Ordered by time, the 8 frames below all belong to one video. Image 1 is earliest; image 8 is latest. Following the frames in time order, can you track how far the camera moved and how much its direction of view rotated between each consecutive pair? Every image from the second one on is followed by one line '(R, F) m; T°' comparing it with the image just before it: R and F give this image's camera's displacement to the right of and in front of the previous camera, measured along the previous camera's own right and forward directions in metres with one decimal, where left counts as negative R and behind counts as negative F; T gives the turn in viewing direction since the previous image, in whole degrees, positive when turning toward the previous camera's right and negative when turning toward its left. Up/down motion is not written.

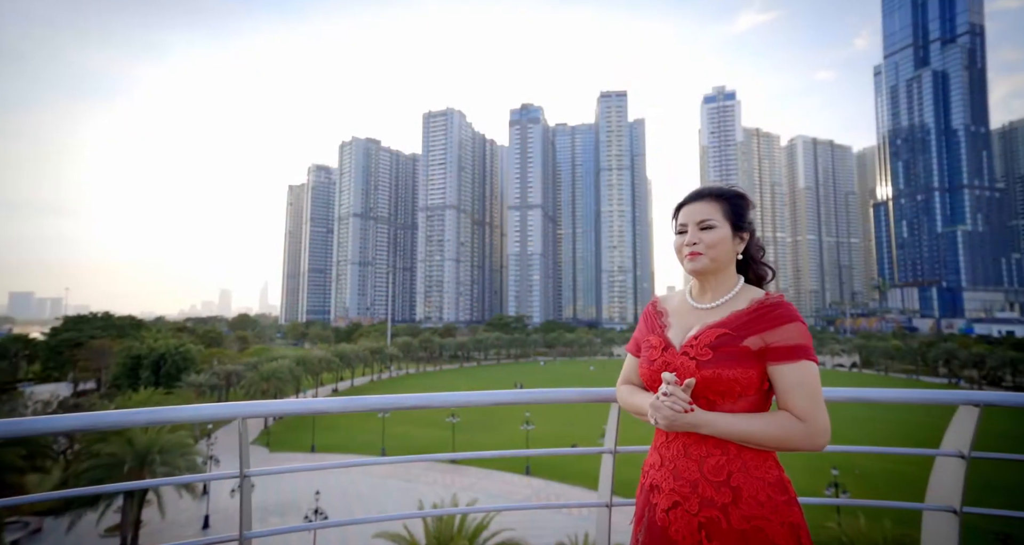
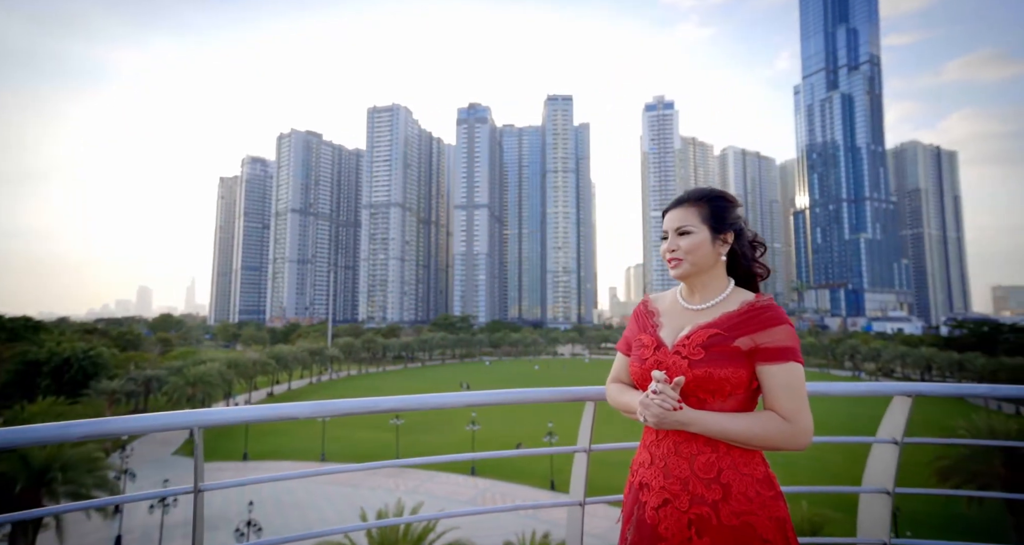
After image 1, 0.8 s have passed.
(-0.3, -0.1) m; +7°
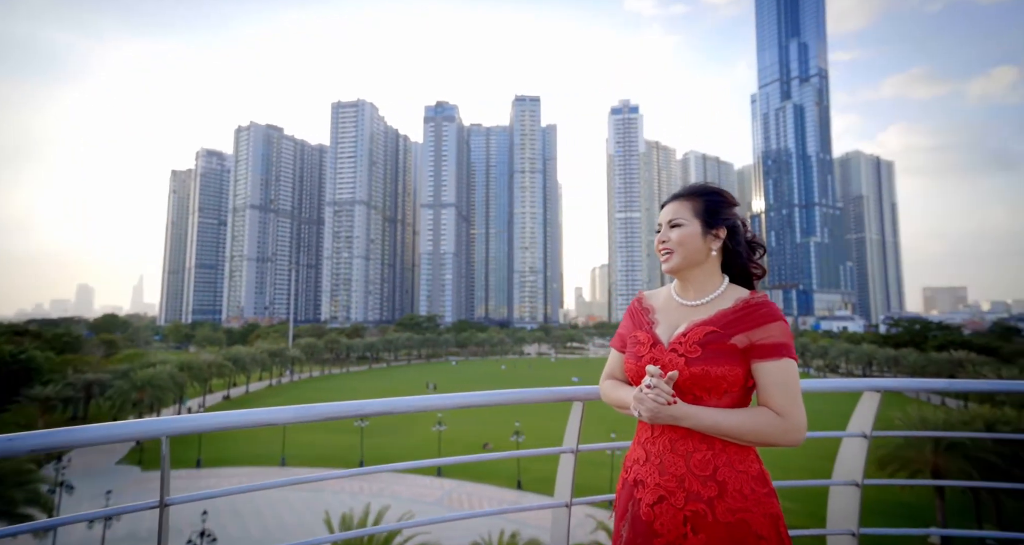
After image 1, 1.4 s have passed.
(-0.3, 0.0) m; +4°
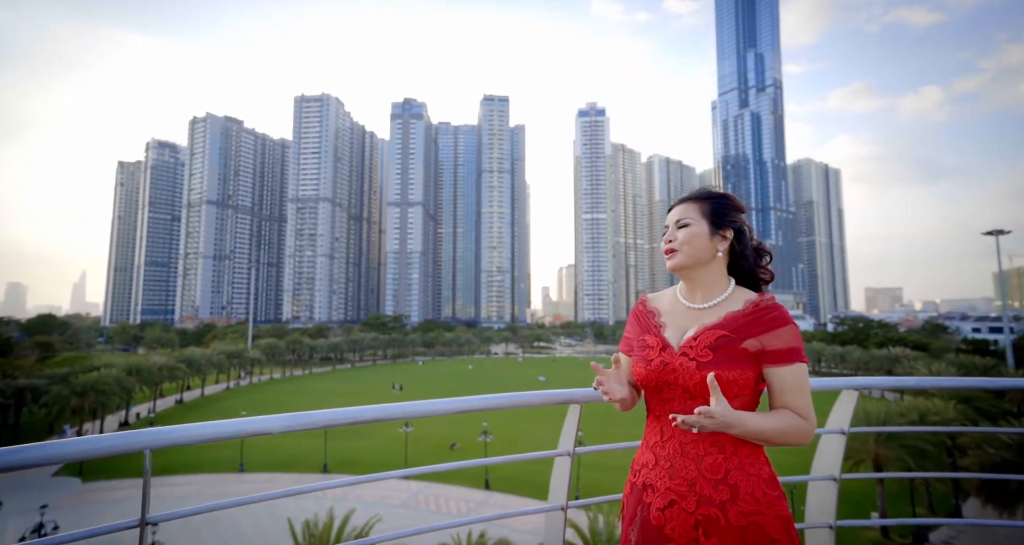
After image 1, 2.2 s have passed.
(-0.3, 0.0) m; +4°
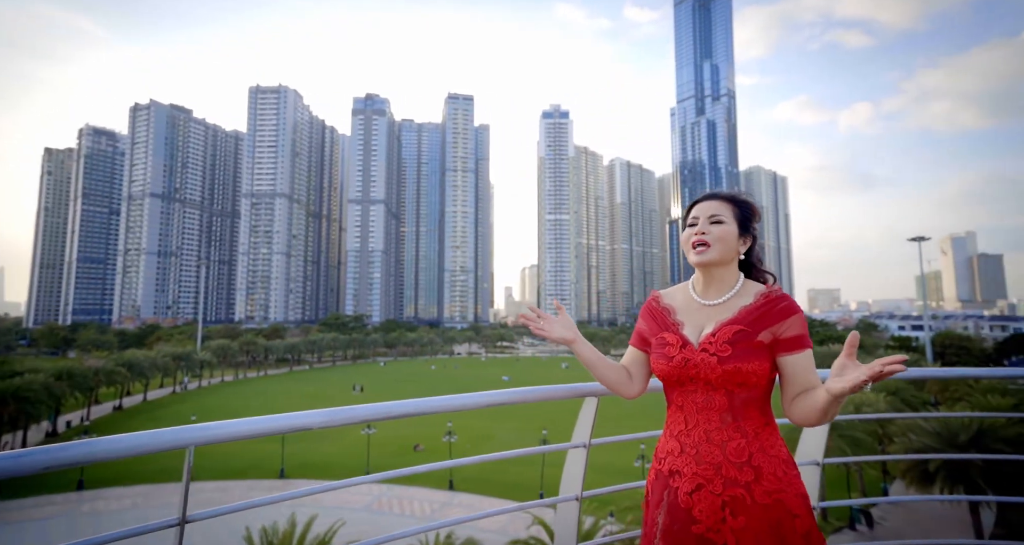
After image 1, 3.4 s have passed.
(-0.7, 0.0) m; +6°
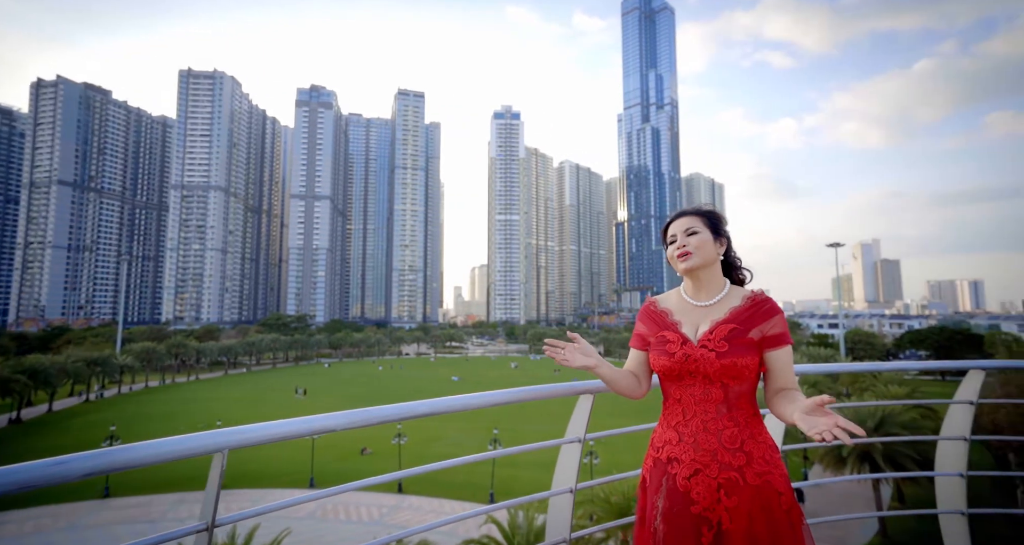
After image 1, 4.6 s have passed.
(-0.5, 0.0) m; +7°
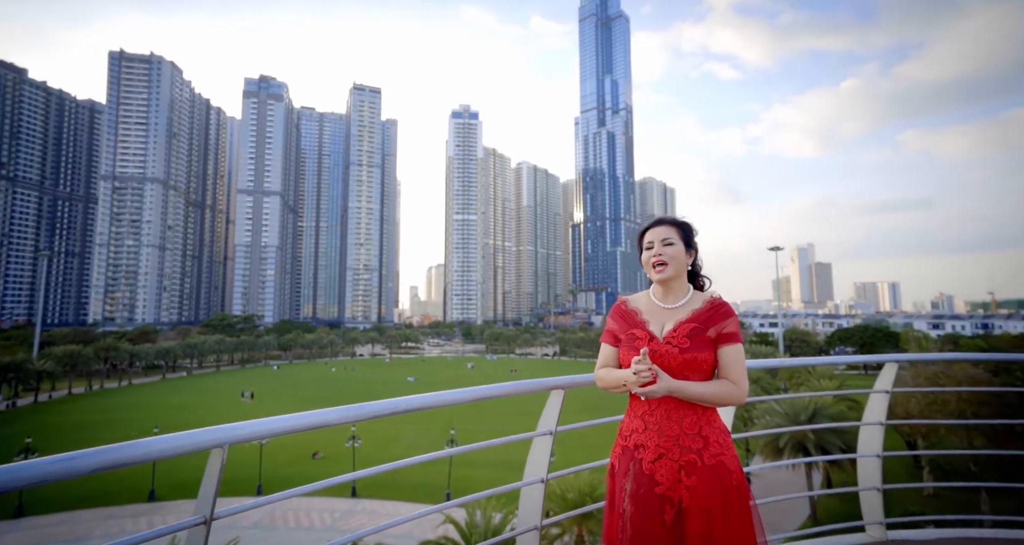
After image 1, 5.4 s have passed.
(-0.2, 0.0) m; +5°
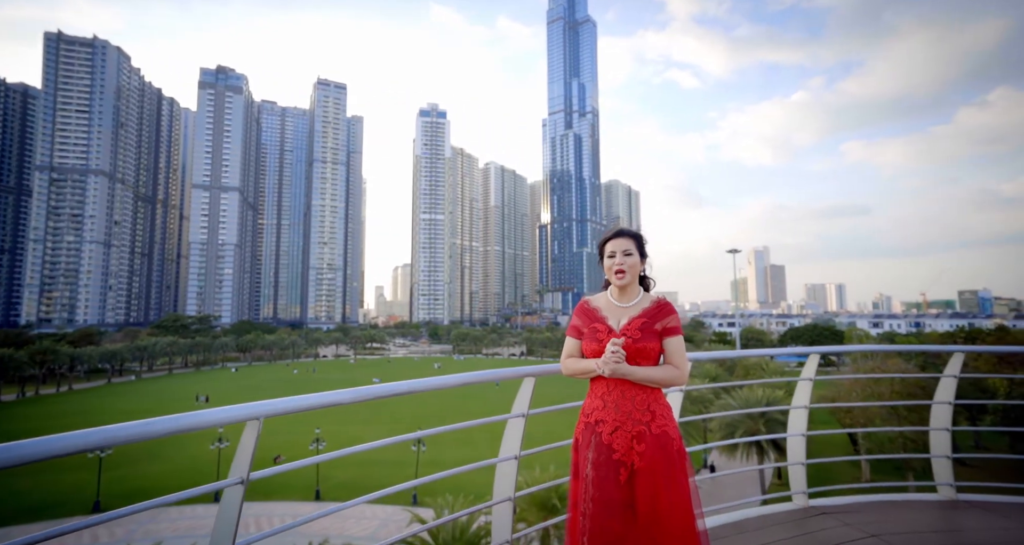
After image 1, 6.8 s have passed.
(-0.3, 0.0) m; +4°
